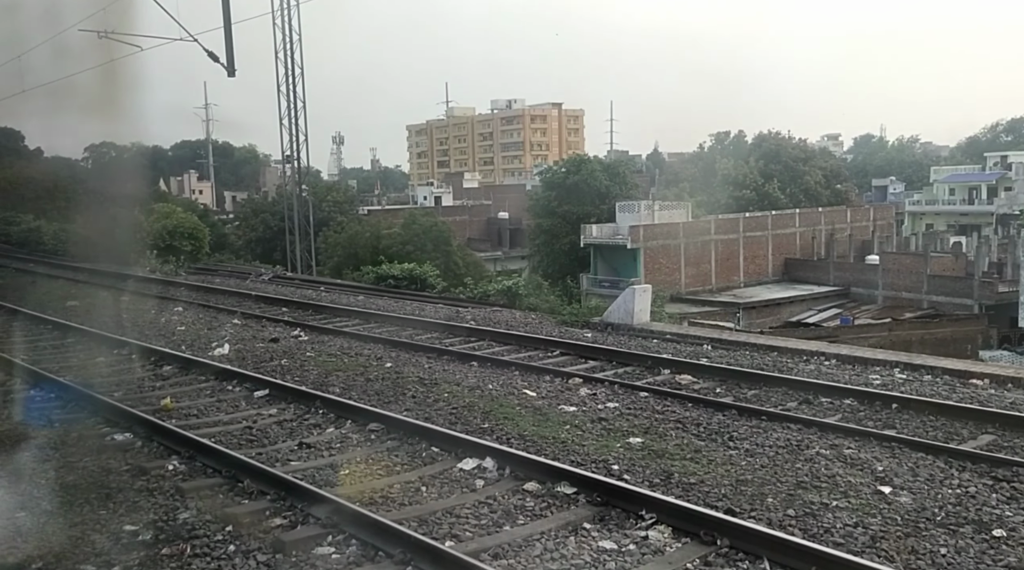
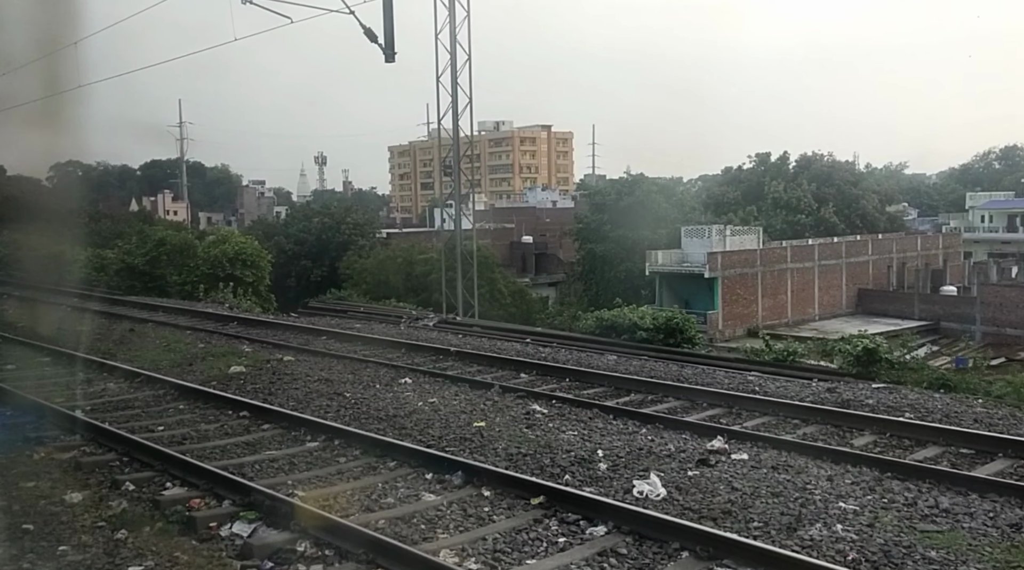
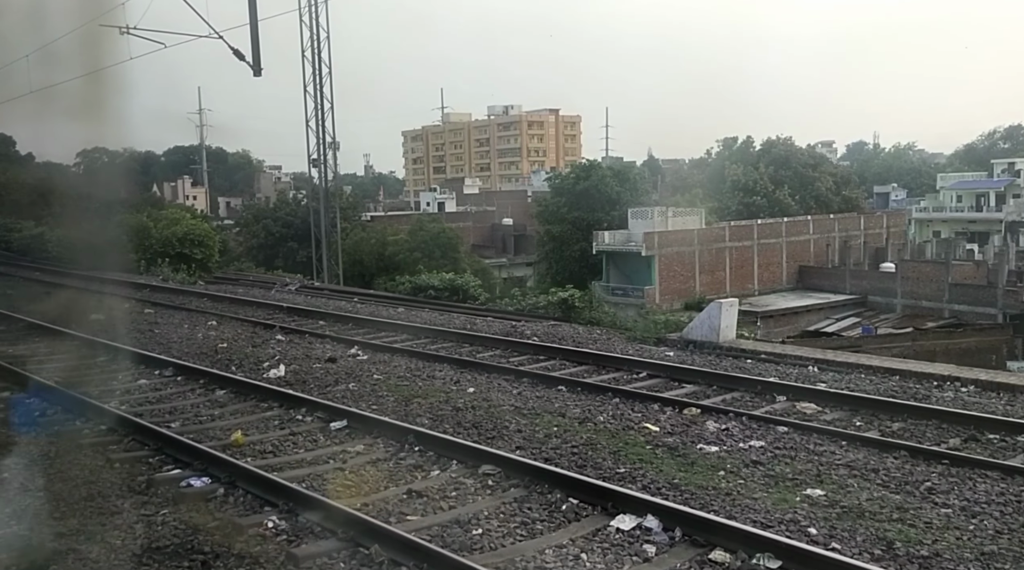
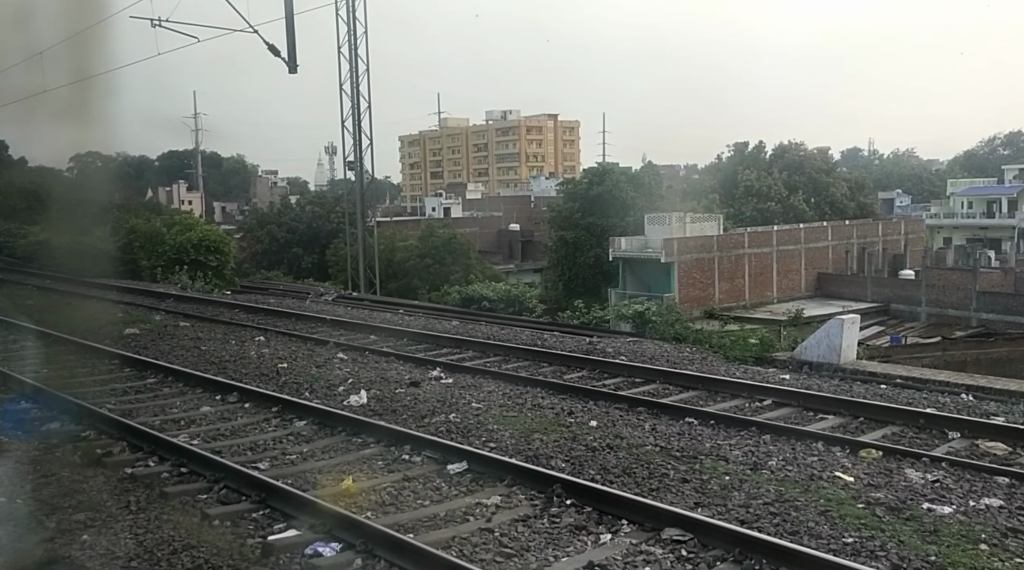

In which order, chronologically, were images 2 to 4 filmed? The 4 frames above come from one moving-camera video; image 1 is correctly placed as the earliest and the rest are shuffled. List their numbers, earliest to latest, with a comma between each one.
3, 4, 2
